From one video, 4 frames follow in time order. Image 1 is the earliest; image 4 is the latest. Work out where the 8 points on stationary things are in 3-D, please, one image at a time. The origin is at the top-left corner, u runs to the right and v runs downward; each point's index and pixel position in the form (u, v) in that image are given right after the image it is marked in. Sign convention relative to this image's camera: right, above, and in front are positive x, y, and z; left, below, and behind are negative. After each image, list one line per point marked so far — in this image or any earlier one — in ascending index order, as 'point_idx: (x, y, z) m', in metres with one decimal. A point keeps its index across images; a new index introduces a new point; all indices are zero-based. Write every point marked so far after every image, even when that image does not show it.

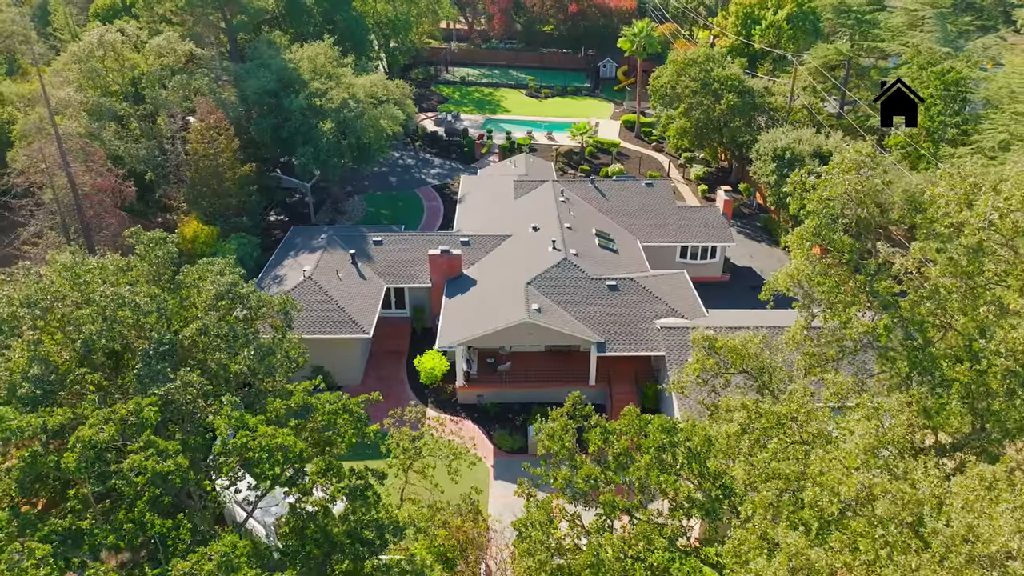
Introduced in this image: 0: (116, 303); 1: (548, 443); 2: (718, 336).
0: (-10.0, -0.4, +18.2) m
1: (+0.8, -3.6, +16.6) m
2: (+5.6, -1.3, +19.6) m
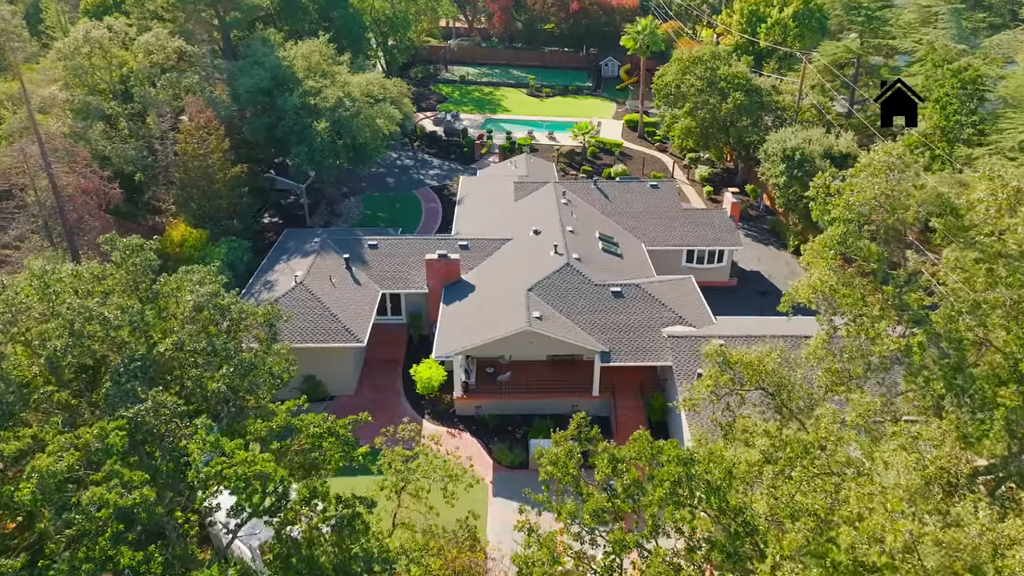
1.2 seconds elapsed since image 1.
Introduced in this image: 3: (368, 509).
0: (-10.0, -0.7, +16.9) m
1: (+0.8, -3.9, +15.3) m
2: (+5.6, -1.6, +18.3) m
3: (-3.3, -5.1, +16.7) m
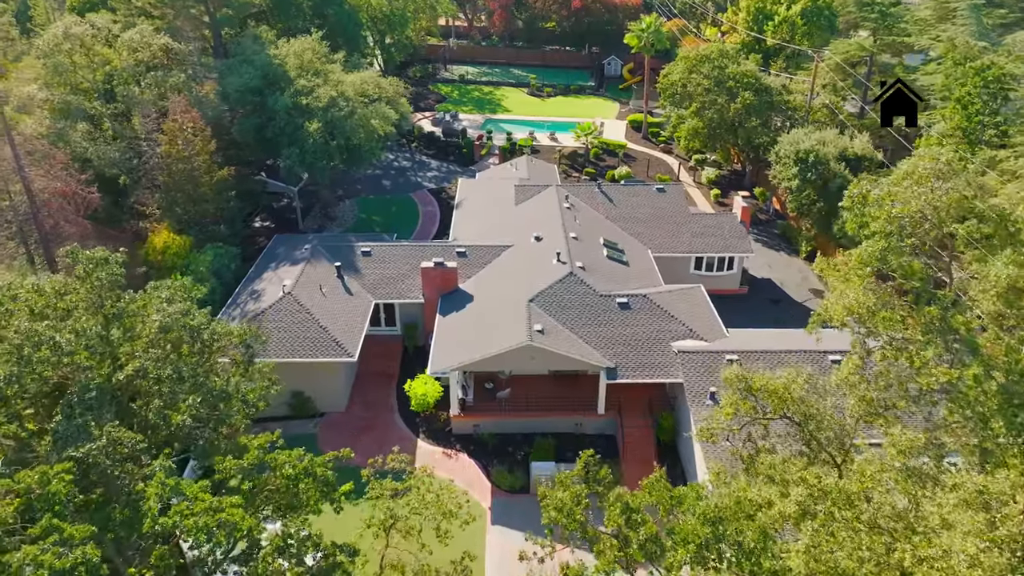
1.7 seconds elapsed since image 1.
0: (-10.0, -1.1, +15.1) m
1: (+0.8, -4.3, +13.5) m
2: (+5.6, -2.0, +16.5) m
3: (-3.3, -5.6, +14.9) m
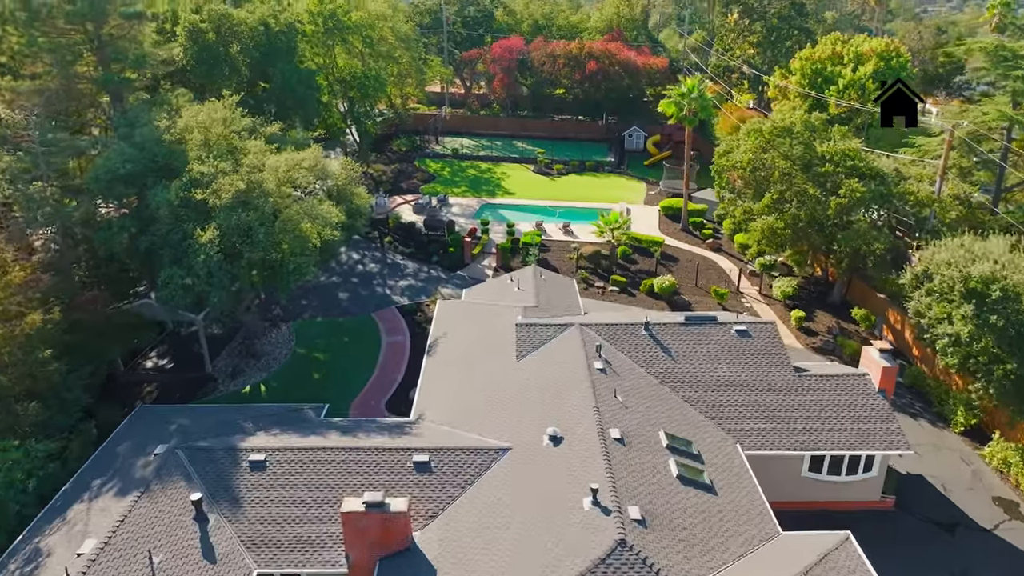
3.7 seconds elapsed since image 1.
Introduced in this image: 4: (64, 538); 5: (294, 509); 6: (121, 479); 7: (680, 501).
0: (-10.2, -5.9, +0.5) m
1: (+0.6, -9.0, -1.5) m
2: (+5.4, -7.0, +1.7) m
3: (-3.6, -10.3, -0.2) m
4: (-11.2, -6.1, +18.0) m
5: (-5.7, -5.8, +18.9) m
6: (-10.8, -5.2, +19.9) m
7: (+4.3, -5.4, +18.3) m
